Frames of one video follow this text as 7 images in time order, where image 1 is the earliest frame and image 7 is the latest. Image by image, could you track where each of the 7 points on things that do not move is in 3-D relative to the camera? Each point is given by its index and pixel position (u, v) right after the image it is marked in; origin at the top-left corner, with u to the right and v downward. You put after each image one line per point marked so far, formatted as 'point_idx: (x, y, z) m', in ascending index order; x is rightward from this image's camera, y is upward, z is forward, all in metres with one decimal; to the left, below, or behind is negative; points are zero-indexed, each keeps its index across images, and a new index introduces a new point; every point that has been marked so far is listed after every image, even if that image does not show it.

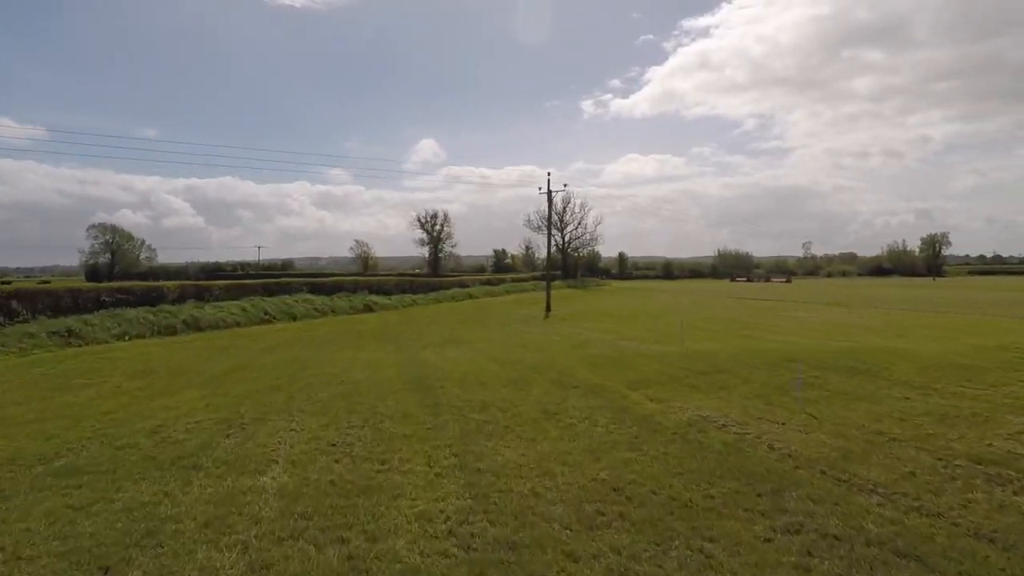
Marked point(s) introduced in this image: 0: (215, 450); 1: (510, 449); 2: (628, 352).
0: (-3.9, -2.1, +7.5) m
1: (0.0, -2.1, +7.4) m
2: (+3.3, -1.8, +16.1) m
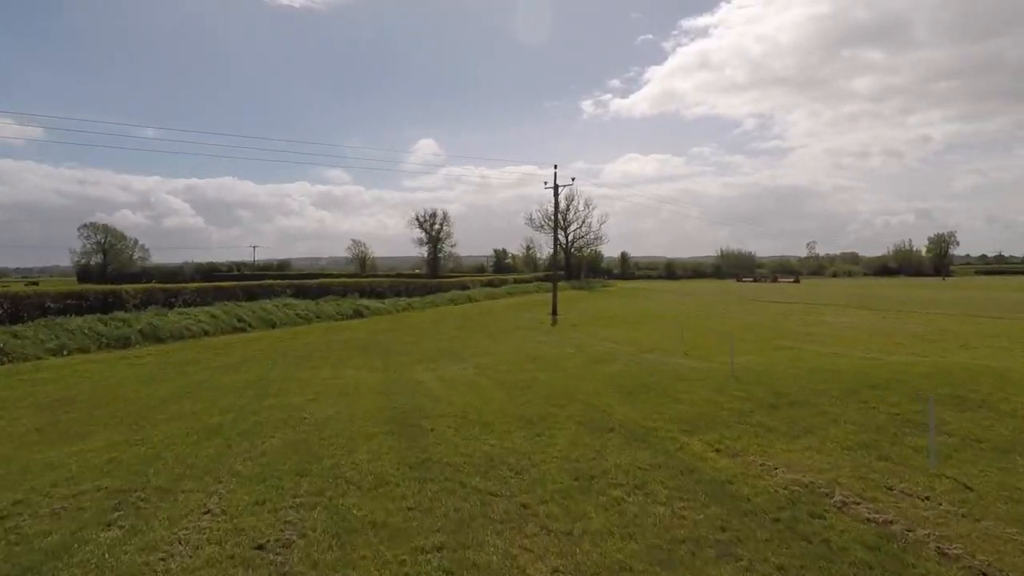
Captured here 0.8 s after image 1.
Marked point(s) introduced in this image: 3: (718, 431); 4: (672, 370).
0: (-3.7, -2.2, +4.8) m
1: (+0.2, -2.2, +4.8) m
2: (+3.5, -1.9, +13.5) m
3: (+2.9, -2.0, +8.2) m
4: (+3.8, -1.9, +13.4) m
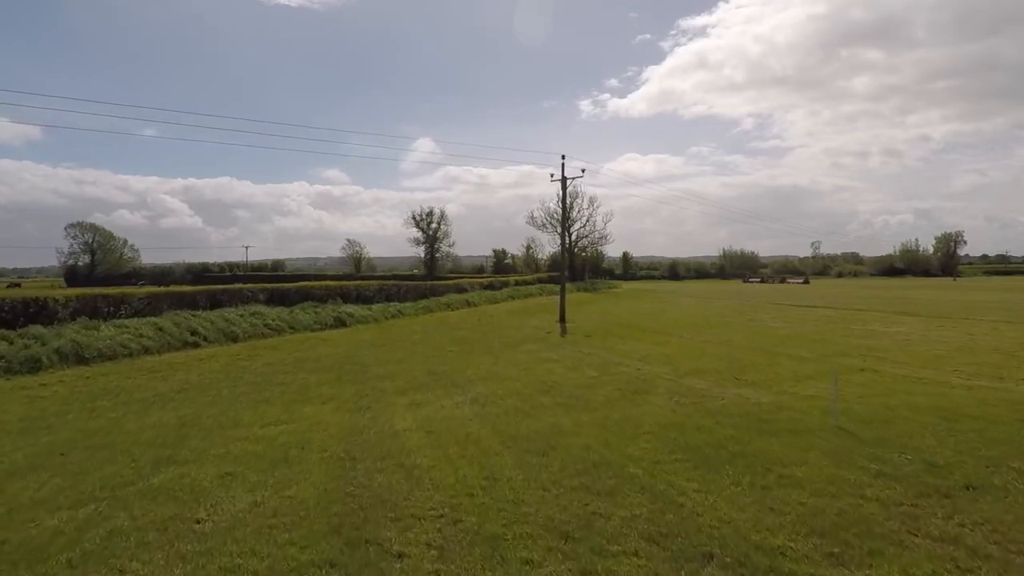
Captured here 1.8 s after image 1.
0: (-3.4, -2.5, +1.4) m
1: (+0.4, -2.4, +1.3) m
2: (+3.7, -2.2, +10.0) m
3: (+3.1, -2.2, +4.8) m
4: (+4.0, -2.1, +10.0) m
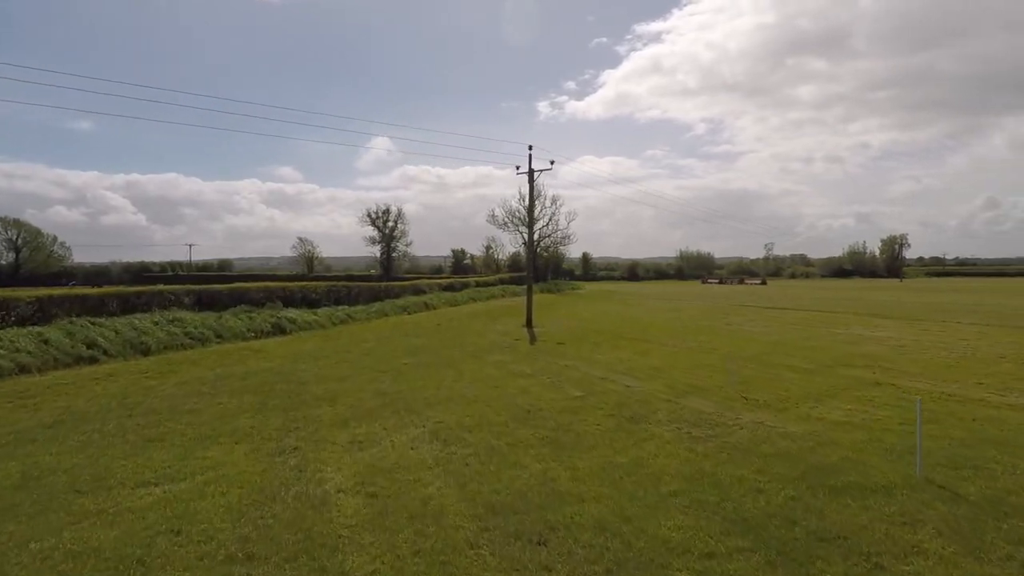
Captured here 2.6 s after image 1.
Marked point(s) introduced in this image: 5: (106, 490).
0: (-3.2, -2.5, -1.3) m
1: (+0.7, -2.5, -1.0) m
2: (+3.3, -2.2, +7.9) m
3: (+3.2, -2.3, +2.6) m
4: (+3.6, -2.2, +7.9) m
5: (-4.7, -2.3, +6.6) m
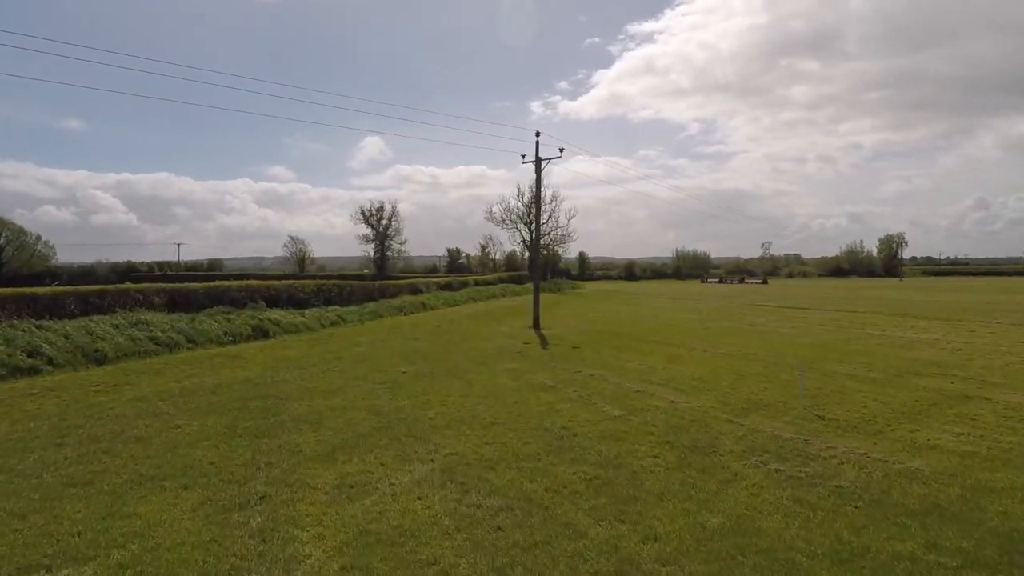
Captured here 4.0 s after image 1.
0: (-2.6, -2.5, -3.5) m
1: (+1.3, -2.4, -3.2) m
2: (+3.8, -2.1, +5.8) m
3: (+3.7, -2.2, +0.5) m
4: (+4.1, -2.1, +5.8) m
5: (-4.2, -2.3, +4.4) m
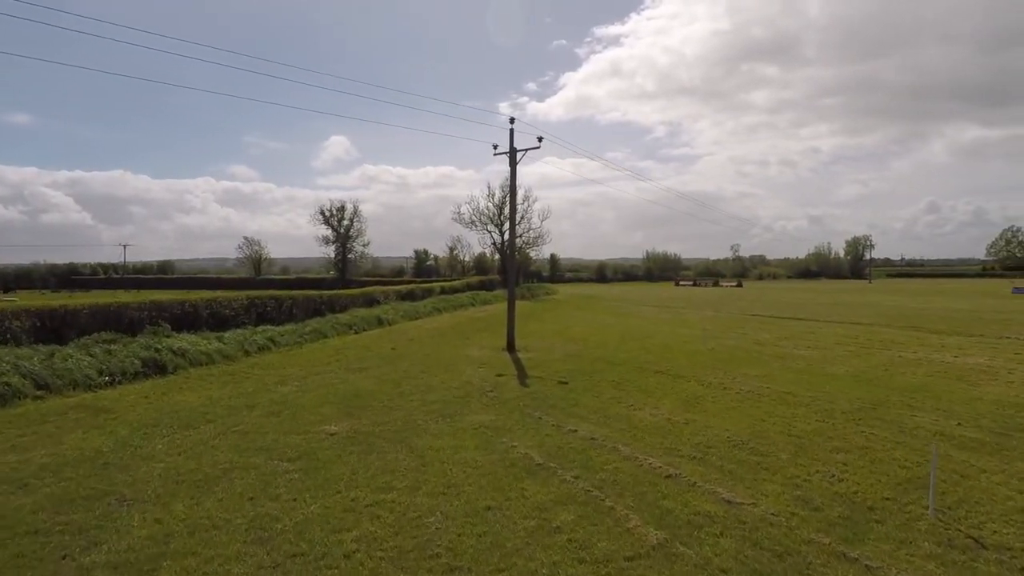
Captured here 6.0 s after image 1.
0: (-2.1, -3.0, -7.5) m
1: (+1.7, -2.9, -7.0) m
2: (+3.7, -2.6, +2.0) m
3: (+3.9, -2.7, -3.2) m
4: (+4.0, -2.6, +2.1) m
5: (-4.2, -2.8, +0.3) m
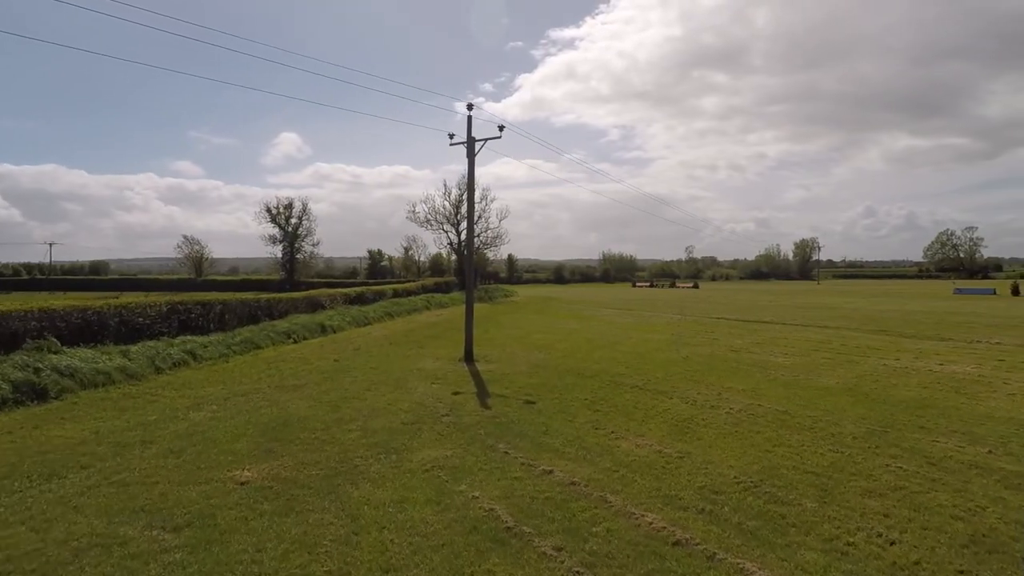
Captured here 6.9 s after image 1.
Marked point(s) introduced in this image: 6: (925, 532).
0: (-1.4, -3.1, -9.7) m
1: (+2.4, -3.0, -8.9) m
2: (+3.7, -2.8, +0.3) m
3: (+4.3, -2.8, -5.0) m
4: (+4.0, -2.7, +0.3) m
5: (-4.0, -2.9, -2.1) m
6: (+4.7, -2.7, +6.5) m
